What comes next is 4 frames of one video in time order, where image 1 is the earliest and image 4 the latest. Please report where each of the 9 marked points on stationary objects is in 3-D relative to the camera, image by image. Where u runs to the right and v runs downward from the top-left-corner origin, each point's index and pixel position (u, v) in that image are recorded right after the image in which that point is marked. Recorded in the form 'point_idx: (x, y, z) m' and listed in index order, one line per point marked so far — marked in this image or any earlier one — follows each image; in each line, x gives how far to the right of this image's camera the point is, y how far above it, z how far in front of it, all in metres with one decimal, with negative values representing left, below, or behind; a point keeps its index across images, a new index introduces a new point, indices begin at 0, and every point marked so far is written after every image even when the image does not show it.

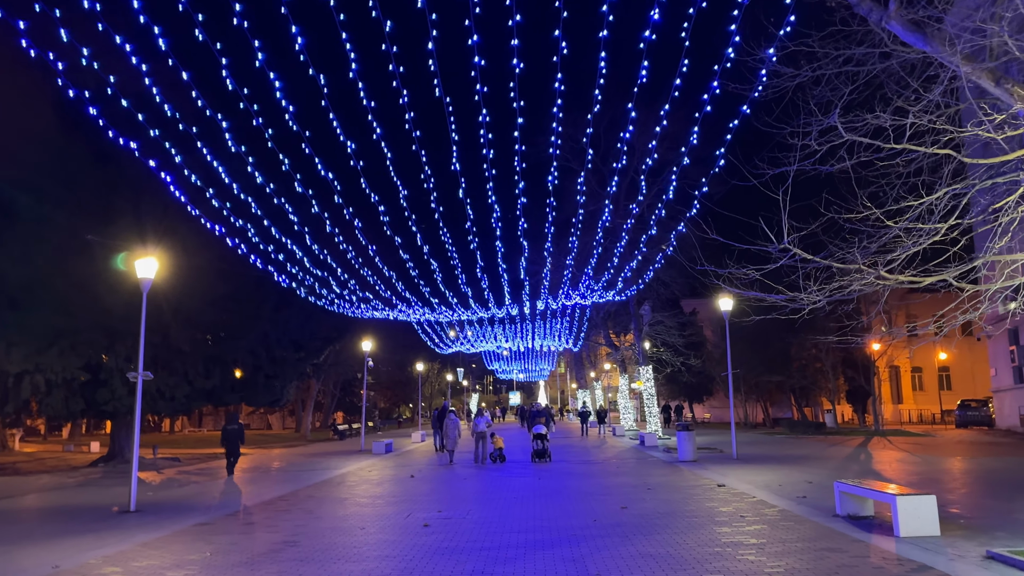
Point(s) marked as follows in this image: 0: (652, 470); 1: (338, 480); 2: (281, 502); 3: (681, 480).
0: (+3.5, -4.6, +18.5) m
1: (-4.5, -4.9, +18.7) m
2: (-4.6, -4.2, +14.4) m
3: (+3.5, -4.0, +15.2) m
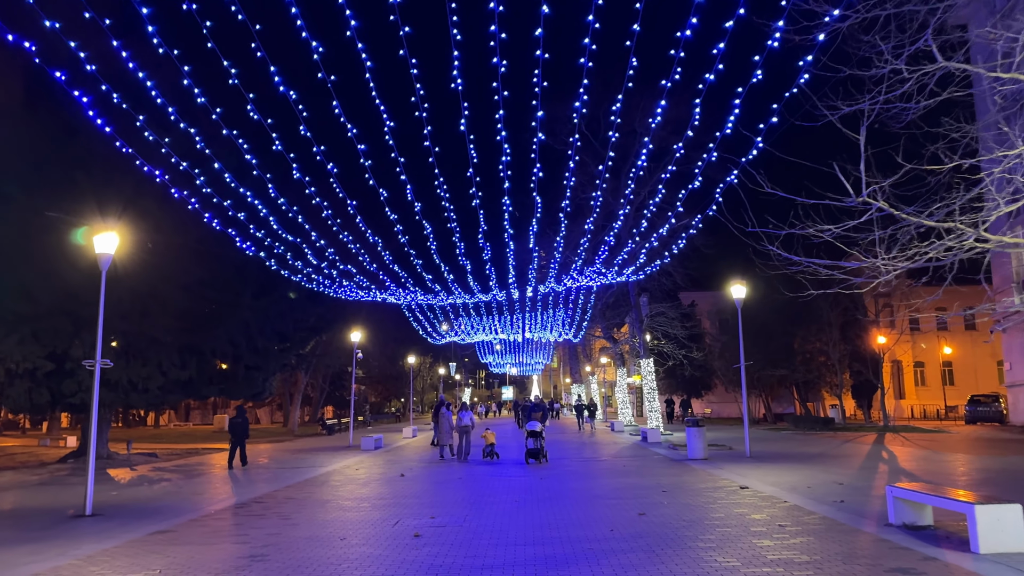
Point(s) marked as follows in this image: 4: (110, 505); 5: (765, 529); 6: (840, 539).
0: (+3.5, -4.3, +17.2) m
1: (-4.5, -4.5, +17.3) m
2: (-4.6, -3.9, +12.9) m
3: (+3.5, -3.7, +13.9) m
4: (-7.5, -4.1, +13.7) m
5: (+3.1, -3.0, +8.9) m
6: (+3.8, -2.9, +8.4) m
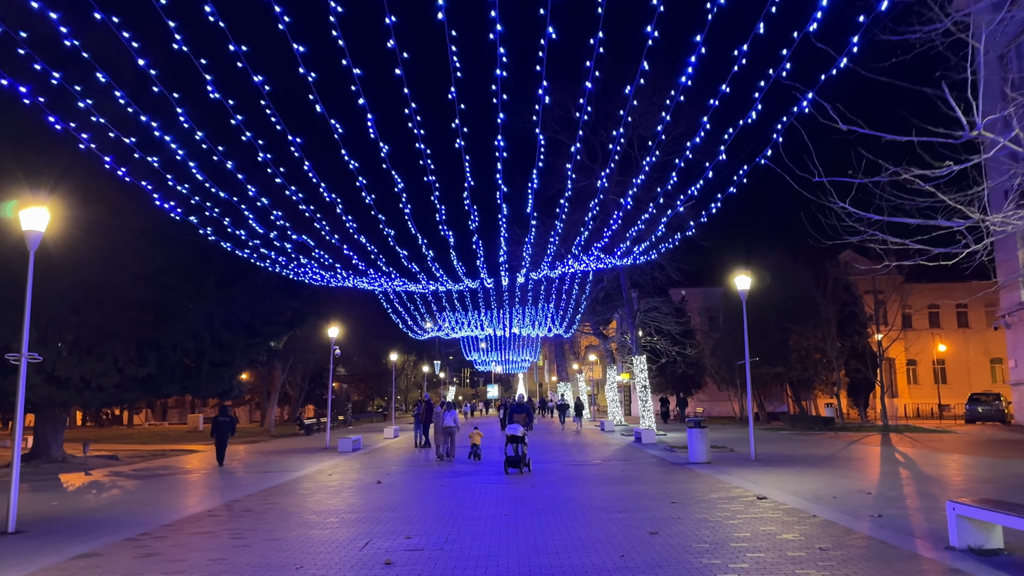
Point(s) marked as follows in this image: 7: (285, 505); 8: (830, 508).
0: (+3.2, -4.0, +15.7) m
1: (-4.8, -4.3, +15.7) m
2: (-4.8, -3.6, +11.3) m
3: (+3.3, -3.5, +12.5) m
4: (-7.7, -3.8, +12.0) m
5: (+3.0, -2.8, +7.5) m
6: (+3.7, -2.7, +7.0) m
7: (-4.0, -3.8, +12.7) m
8: (+4.5, -3.1, +10.3) m
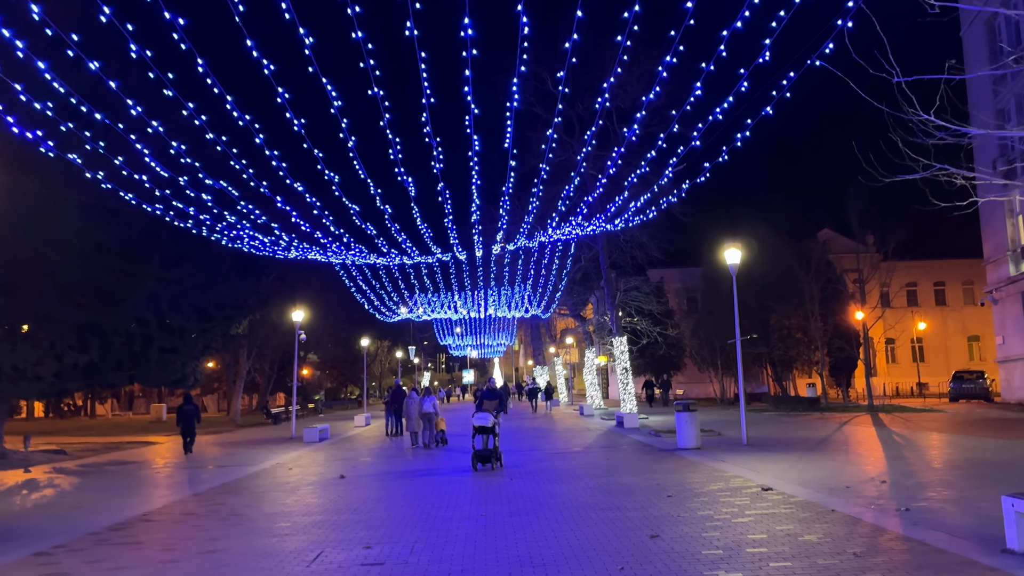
0: (+2.7, -3.5, +14.6) m
1: (-5.2, -3.8, +14.2) m
2: (-5.1, -3.2, +9.9) m
3: (+3.0, -3.0, +11.3) m
4: (-8.1, -3.5, +10.5) m
5: (+2.8, -2.4, +6.3) m
6: (+3.5, -2.3, +5.8) m
7: (-4.3, -3.4, +11.2) m
8: (+4.2, -2.7, +9.1) m
